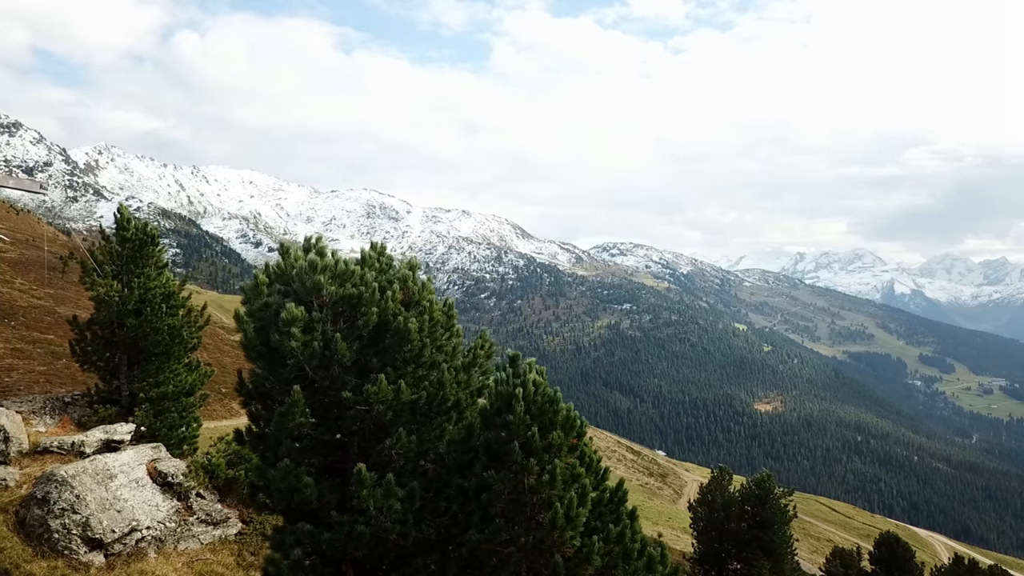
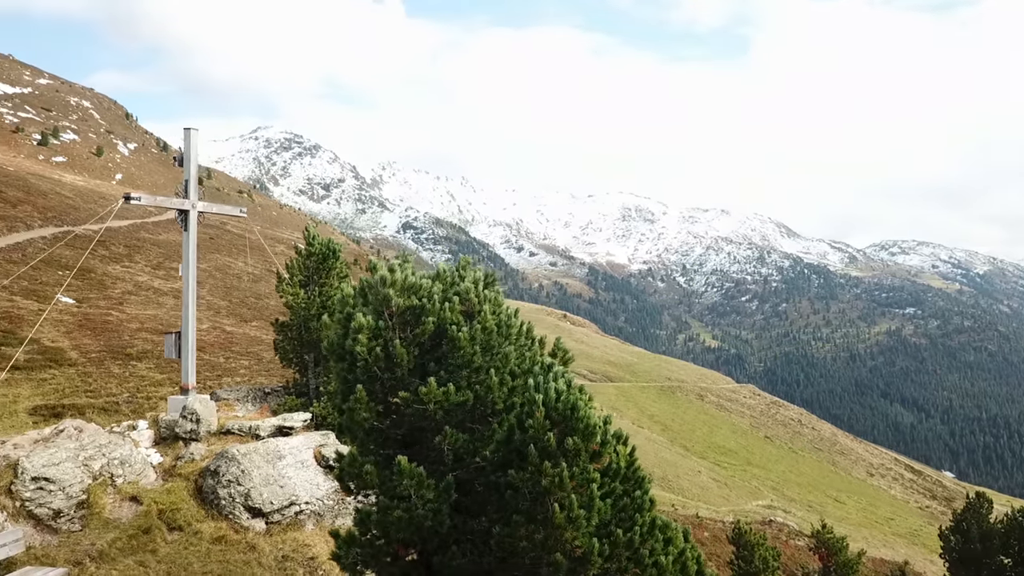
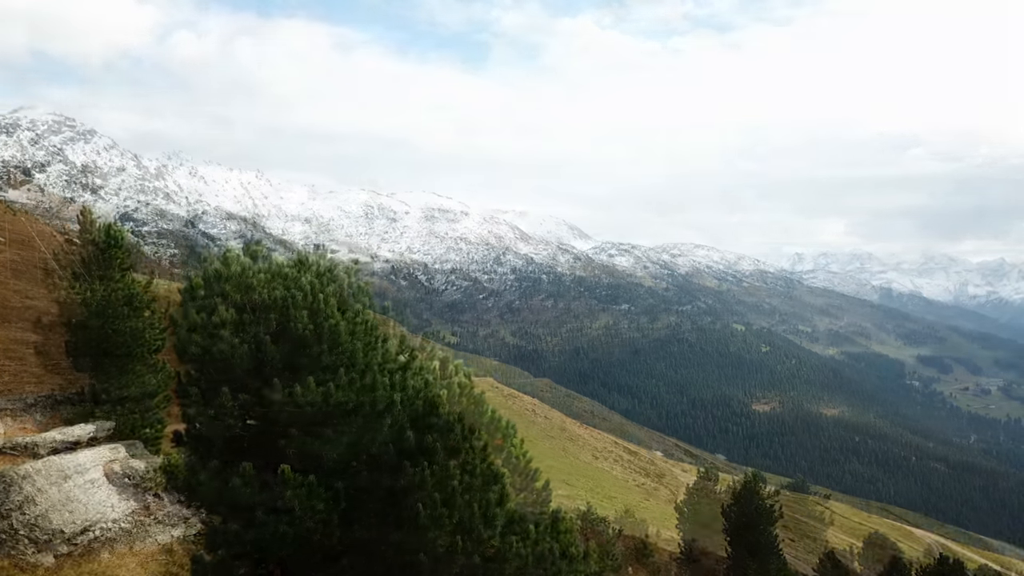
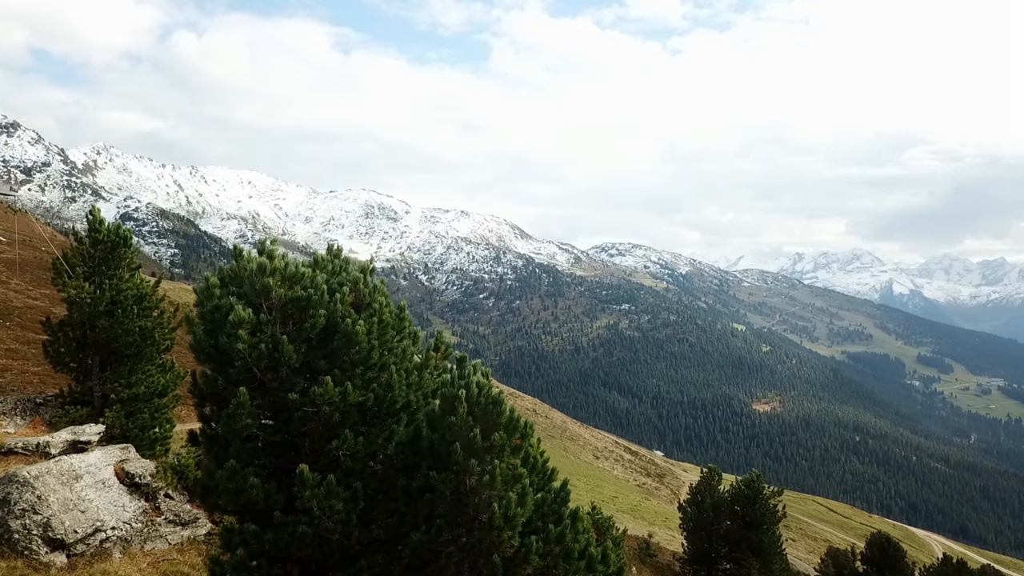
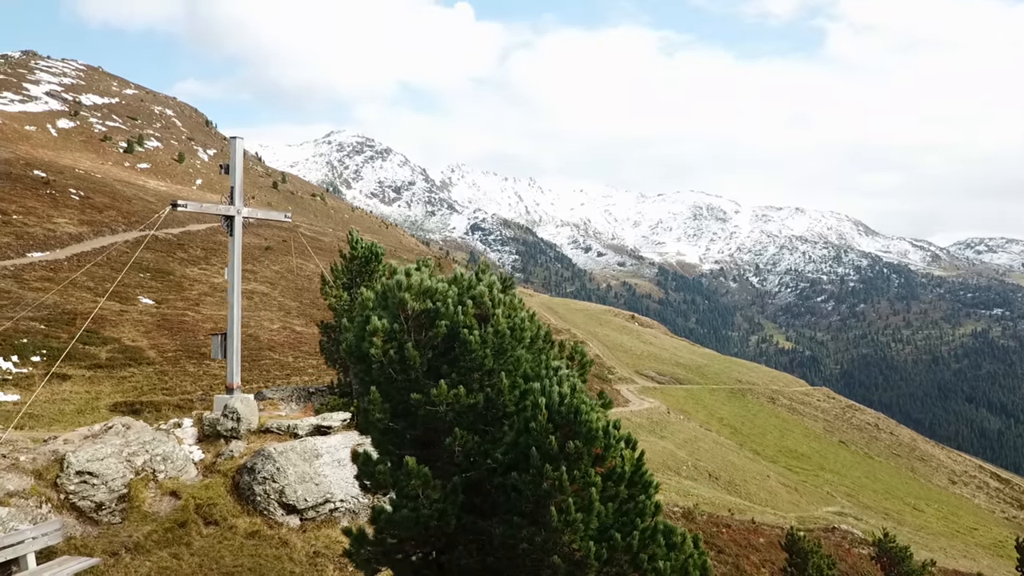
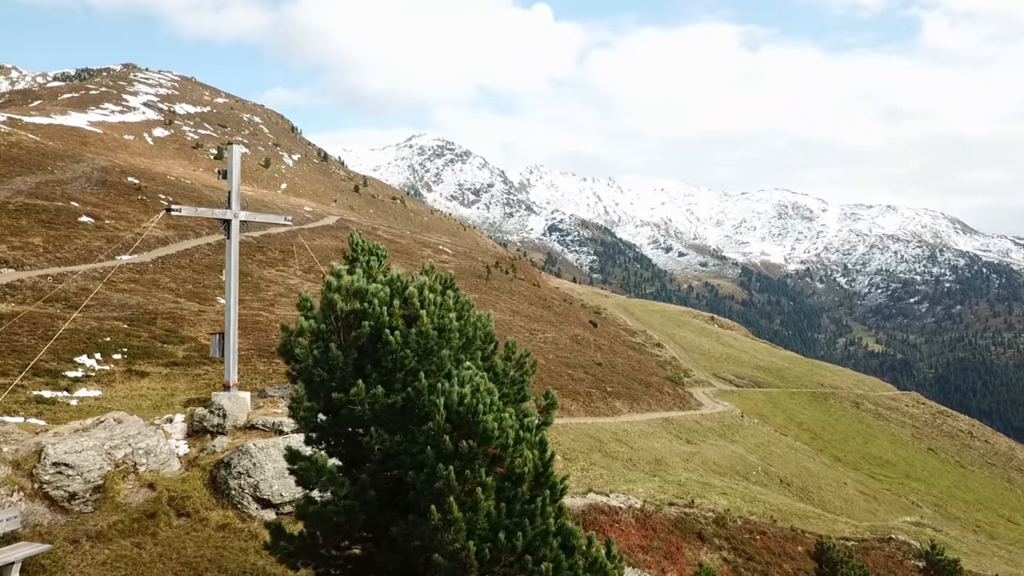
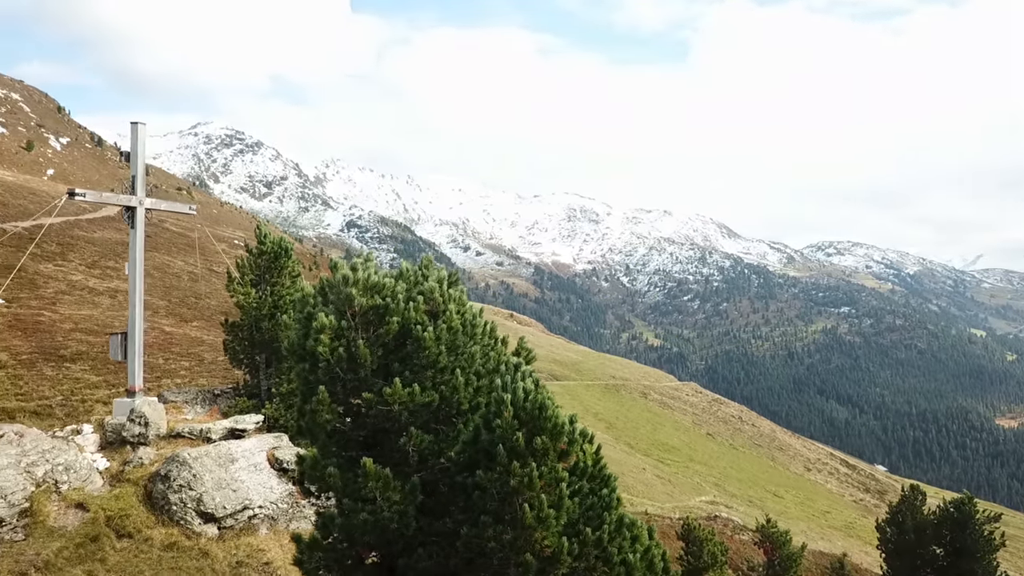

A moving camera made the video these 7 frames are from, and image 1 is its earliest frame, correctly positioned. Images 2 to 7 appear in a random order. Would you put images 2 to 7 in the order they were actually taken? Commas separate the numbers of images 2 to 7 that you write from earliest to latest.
4, 3, 7, 2, 5, 6
